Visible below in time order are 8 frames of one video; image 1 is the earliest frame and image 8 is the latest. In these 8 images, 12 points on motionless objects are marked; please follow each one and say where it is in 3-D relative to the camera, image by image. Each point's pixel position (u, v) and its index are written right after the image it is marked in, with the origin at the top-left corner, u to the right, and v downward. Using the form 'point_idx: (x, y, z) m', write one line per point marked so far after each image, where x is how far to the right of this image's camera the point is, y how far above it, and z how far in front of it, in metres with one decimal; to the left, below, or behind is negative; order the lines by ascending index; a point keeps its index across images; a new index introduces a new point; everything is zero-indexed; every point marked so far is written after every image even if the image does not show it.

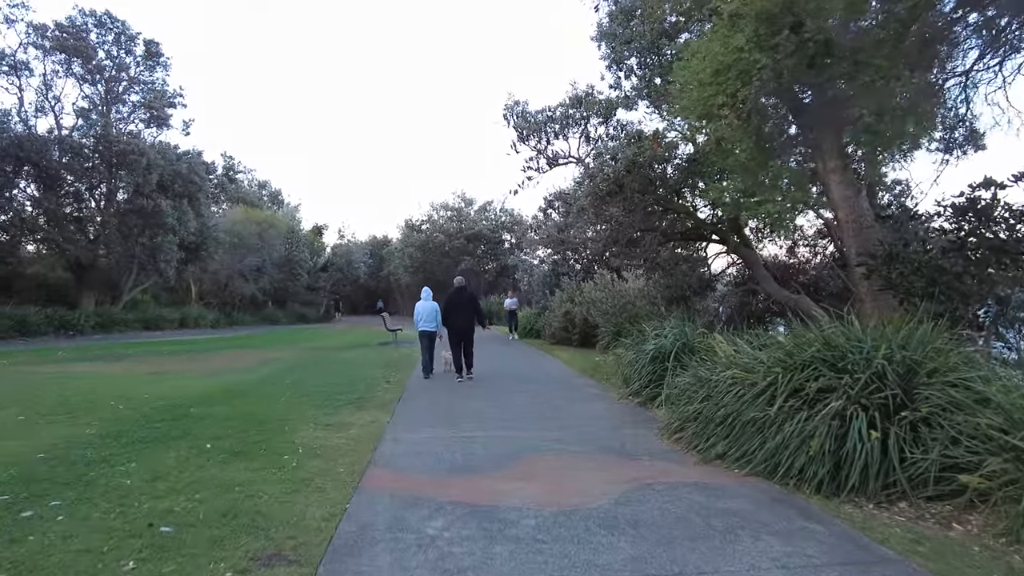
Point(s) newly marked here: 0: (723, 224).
0: (+5.0, +1.5, +14.1) m
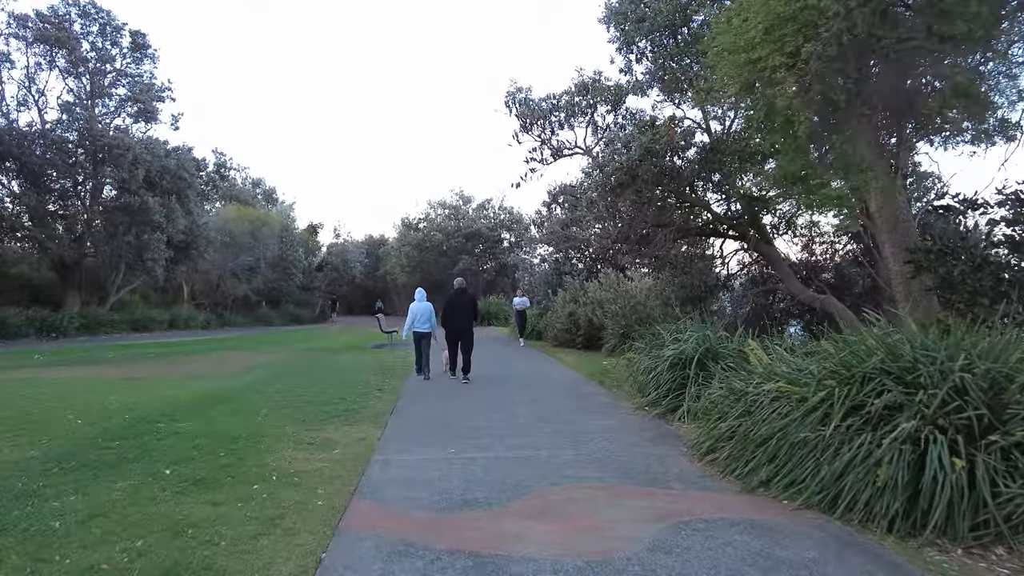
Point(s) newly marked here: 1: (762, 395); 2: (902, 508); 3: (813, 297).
0: (+5.0, +1.5, +13.1) m
1: (+2.7, -1.1, +6.4) m
2: (+3.1, -1.8, +4.8) m
3: (+6.1, -0.2, +12.2) m
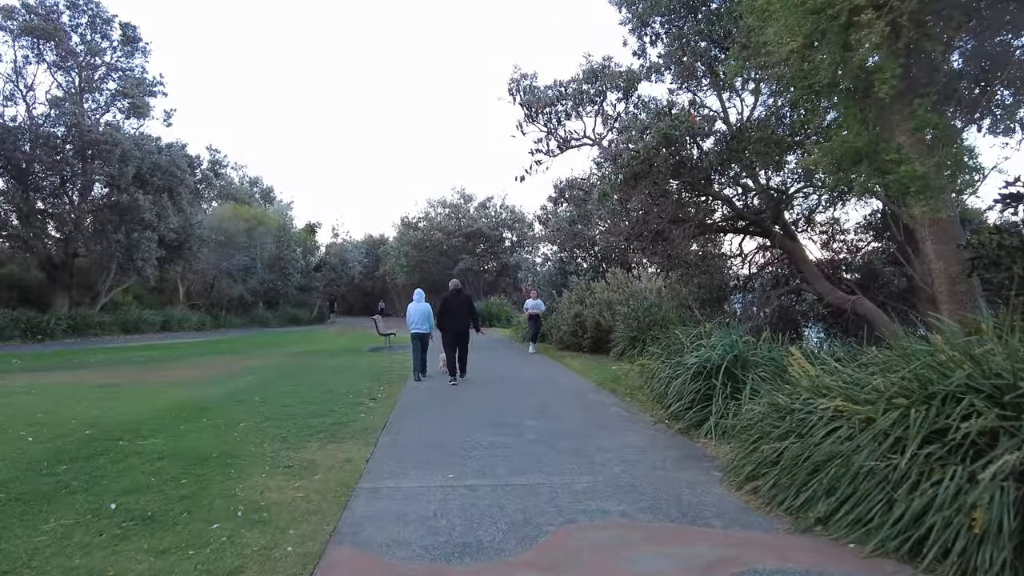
0: (+5.1, +1.5, +12.2) m
1: (+2.7, -1.1, +5.5) m
2: (+3.2, -1.8, +3.9) m
3: (+6.2, -0.2, +11.3) m
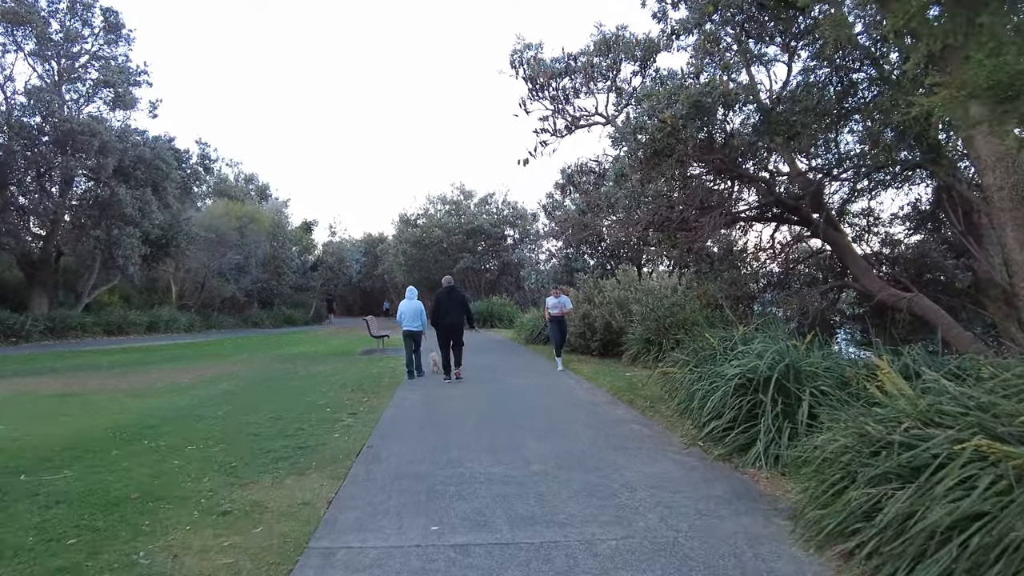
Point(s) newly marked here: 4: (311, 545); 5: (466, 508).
0: (+5.2, +1.6, +10.7) m
1: (+2.8, -1.1, +3.9) m
2: (+3.2, -1.7, +2.4) m
3: (+6.3, -0.1, +9.7) m
4: (-1.5, -1.9, +4.4) m
5: (-0.4, -1.9, +5.1) m
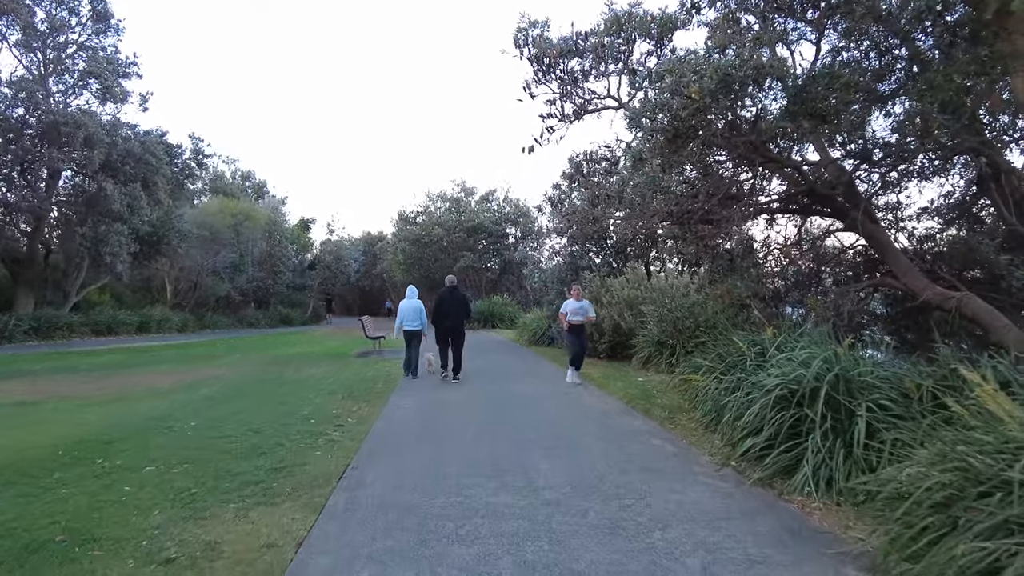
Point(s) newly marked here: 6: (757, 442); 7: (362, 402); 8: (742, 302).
0: (+5.2, +1.6, +9.7) m
1: (+2.8, -1.1, +3.0) m
2: (+3.3, -1.7, +1.4) m
3: (+6.3, -0.1, +8.8) m
4: (-1.4, -1.9, +3.5) m
5: (-0.3, -1.8, +4.1) m
6: (+2.5, -1.6, +6.2) m
7: (-2.6, -1.9, +10.2) m
8: (+3.9, -0.2, +10.1) m
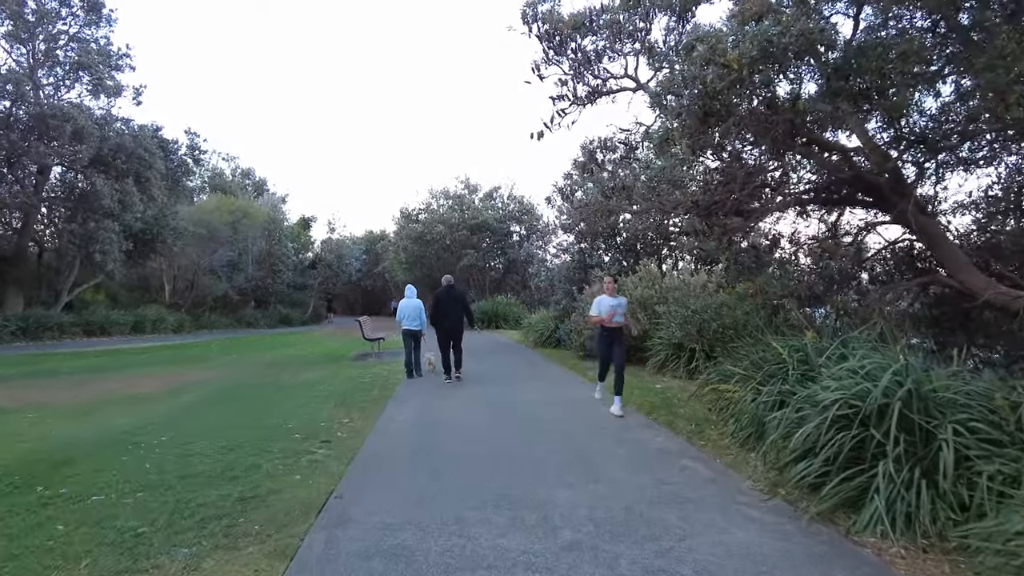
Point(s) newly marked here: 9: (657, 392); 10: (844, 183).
0: (+5.3, +1.6, +8.7) m
1: (+2.9, -1.0, +2.0) m
2: (+3.3, -1.7, +0.5) m
3: (+6.4, -0.1, +7.8) m
4: (-1.4, -1.8, +2.5) m
5: (-0.2, -1.8, +3.2) m
6: (+2.6, -1.6, +5.3) m
7: (-2.4, -1.9, +9.3) m
8: (+4.0, -0.2, +9.2) m
9: (+2.6, -1.9, +10.9) m
10: (+4.9, +1.6, +8.9) m
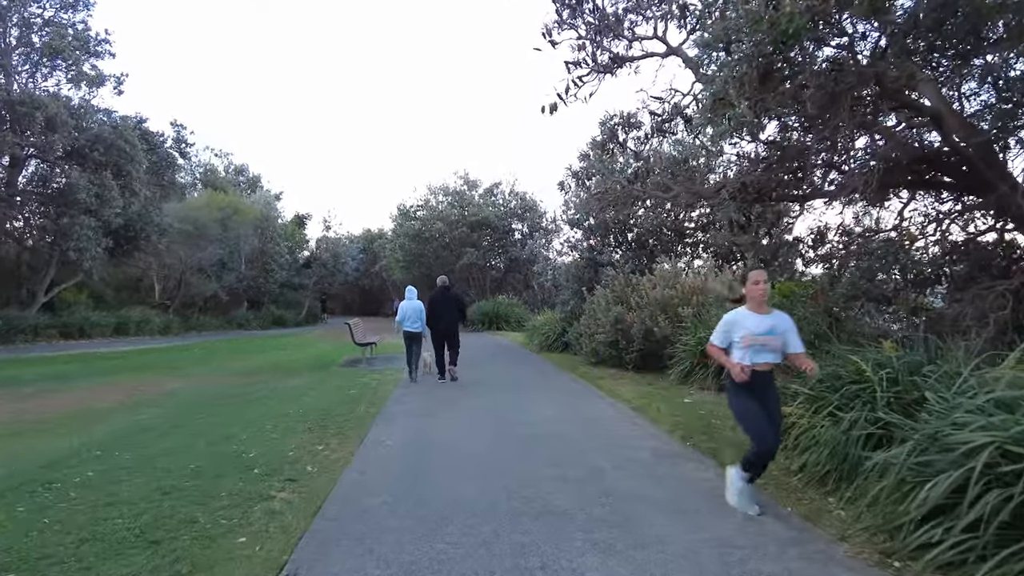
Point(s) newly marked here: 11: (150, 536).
0: (+5.5, +1.6, +7.2) m
1: (+3.0, -1.0, +0.5) m
2: (+3.5, -1.7, -1.0) m
3: (+6.6, -0.1, +6.3) m
4: (-1.2, -1.8, +1.0) m
5: (-0.1, -1.8, +1.7) m
6: (+2.7, -1.6, +3.8) m
7: (-2.3, -1.9, +7.8) m
8: (+4.1, -0.2, +7.7) m
9: (+2.7, -1.9, +9.4) m
10: (+5.1, +1.6, +7.4) m
11: (-2.7, -1.9, +4.4) m
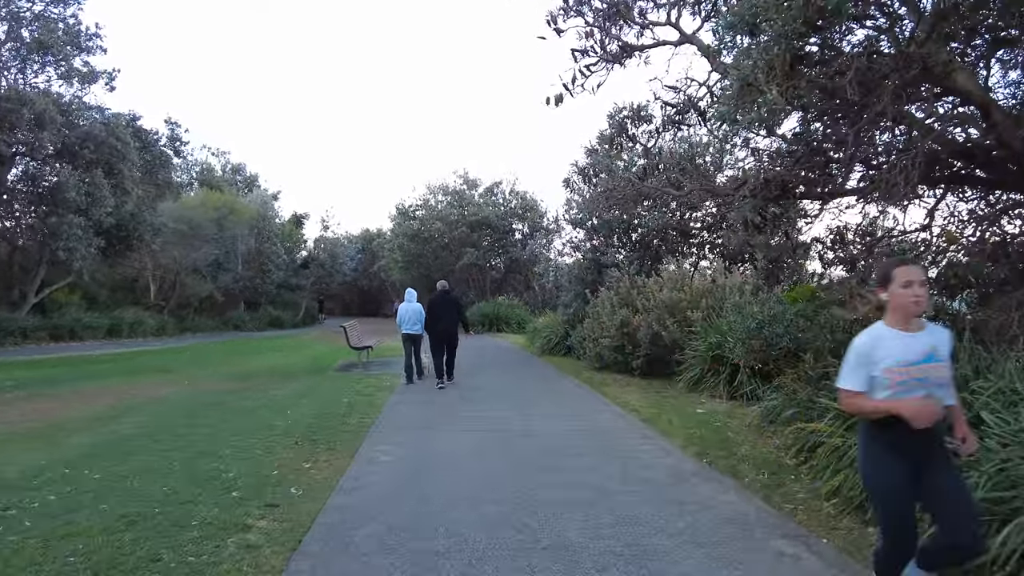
0: (+5.5, +1.5, +6.7) m
1: (+3.1, -1.1, 0.0) m
2: (+3.5, -1.7, -1.6) m
3: (+6.6, -0.1, +5.8) m
4: (-1.2, -1.9, +0.5) m
5: (-0.1, -1.9, +1.1) m
6: (+2.8, -1.6, +3.2) m
7: (-2.3, -2.0, +7.2) m
8: (+4.1, -0.3, +7.1) m
9: (+2.7, -1.9, +8.8) m
10: (+5.1, +1.5, +6.9) m
11: (-2.7, -1.9, +3.9) m
